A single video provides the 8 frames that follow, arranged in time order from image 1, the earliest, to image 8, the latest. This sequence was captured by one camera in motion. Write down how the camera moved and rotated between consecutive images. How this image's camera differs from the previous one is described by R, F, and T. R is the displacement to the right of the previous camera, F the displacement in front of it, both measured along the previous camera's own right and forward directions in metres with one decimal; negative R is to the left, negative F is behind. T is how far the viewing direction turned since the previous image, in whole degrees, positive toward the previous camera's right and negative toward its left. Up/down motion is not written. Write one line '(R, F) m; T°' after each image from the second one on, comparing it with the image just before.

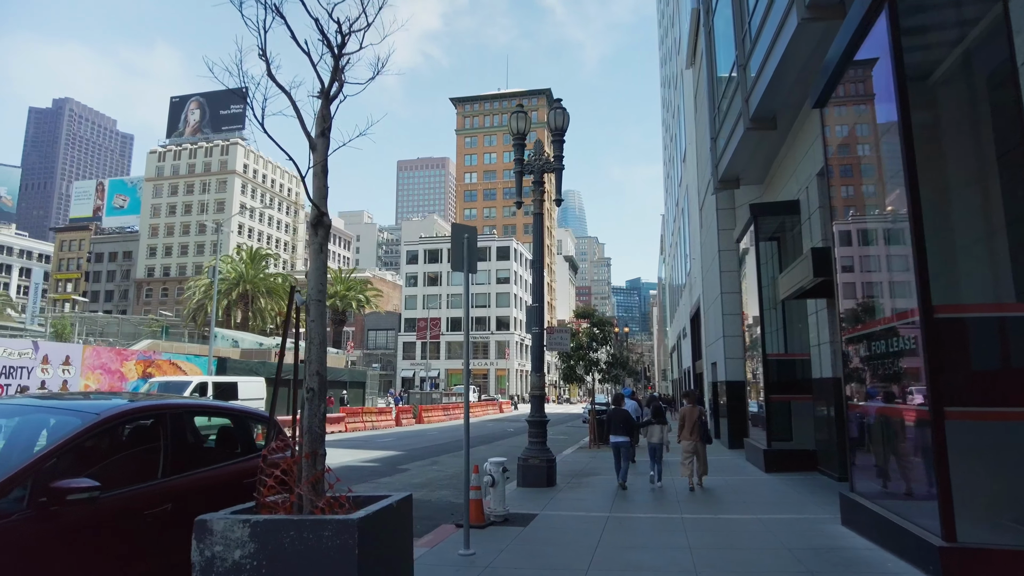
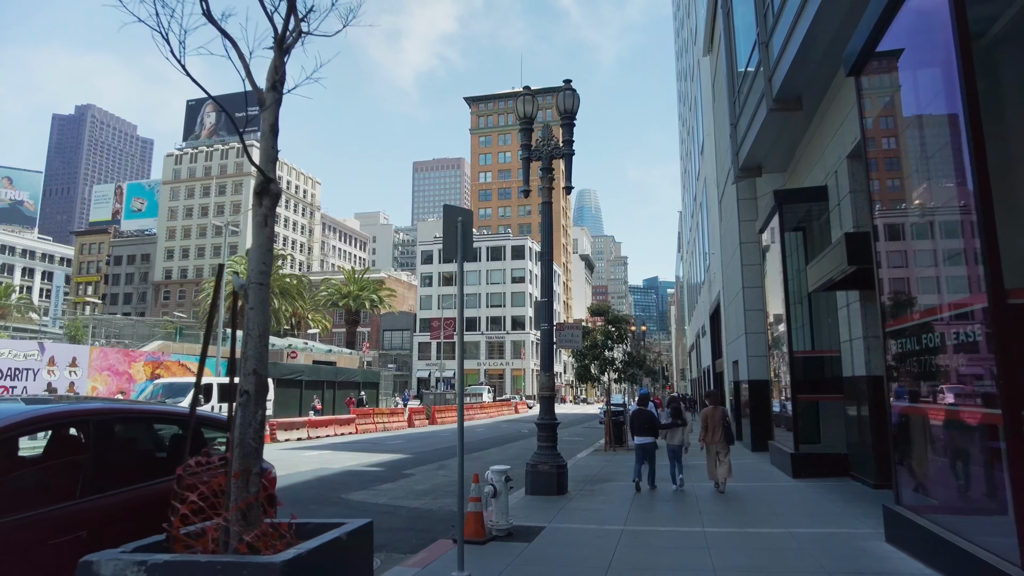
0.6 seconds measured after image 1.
(+0.2, +0.8) m; -1°
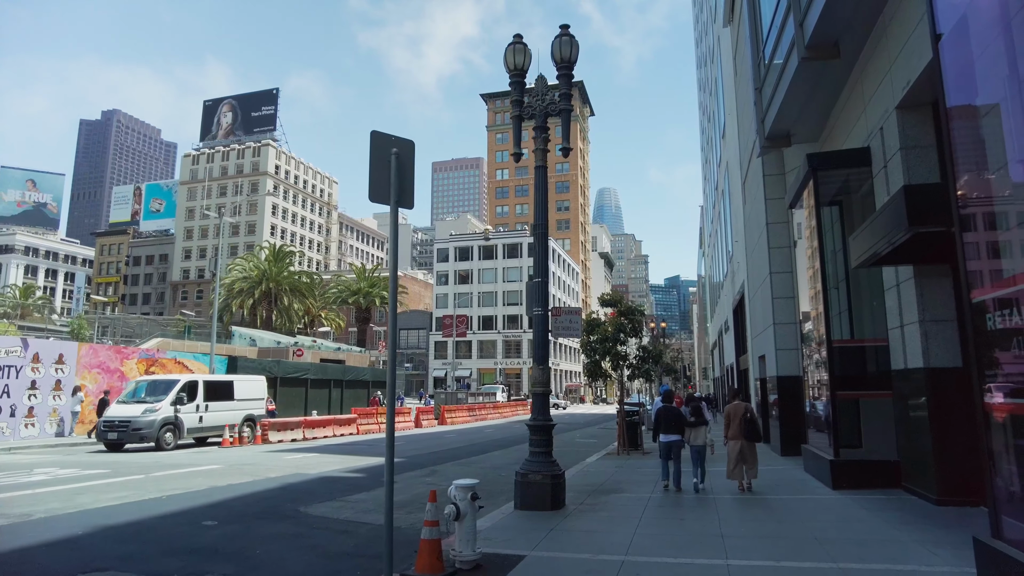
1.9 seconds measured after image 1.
(+0.5, +1.7) m; -2°
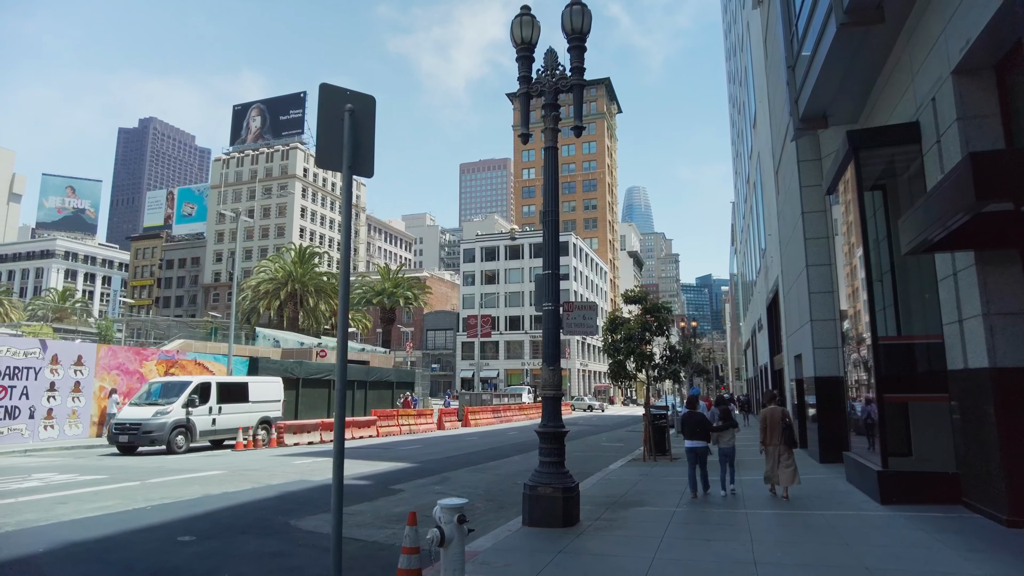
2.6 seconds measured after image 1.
(+0.3, +0.9) m; -3°
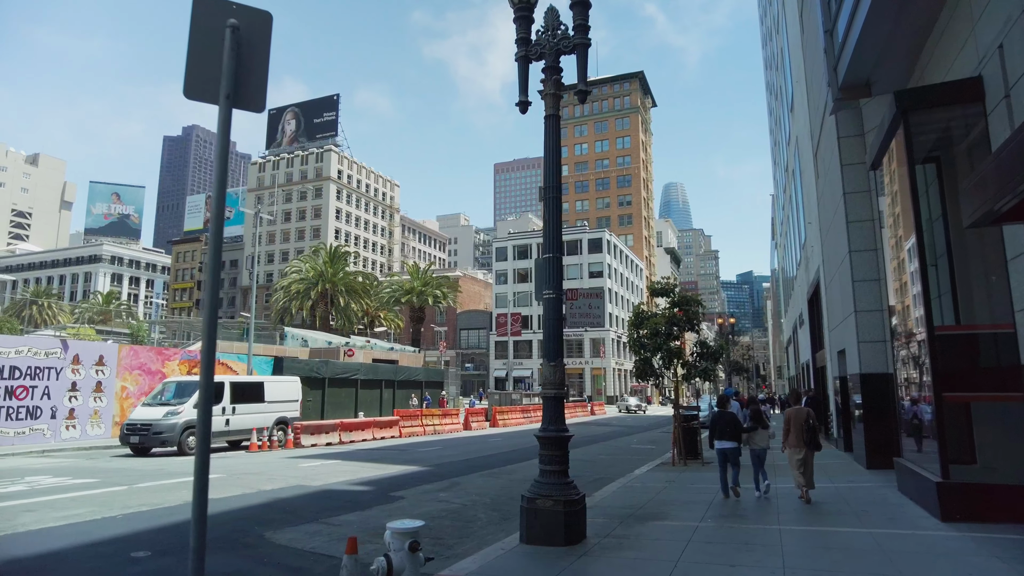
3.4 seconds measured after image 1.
(+0.5, +1.0) m; -3°
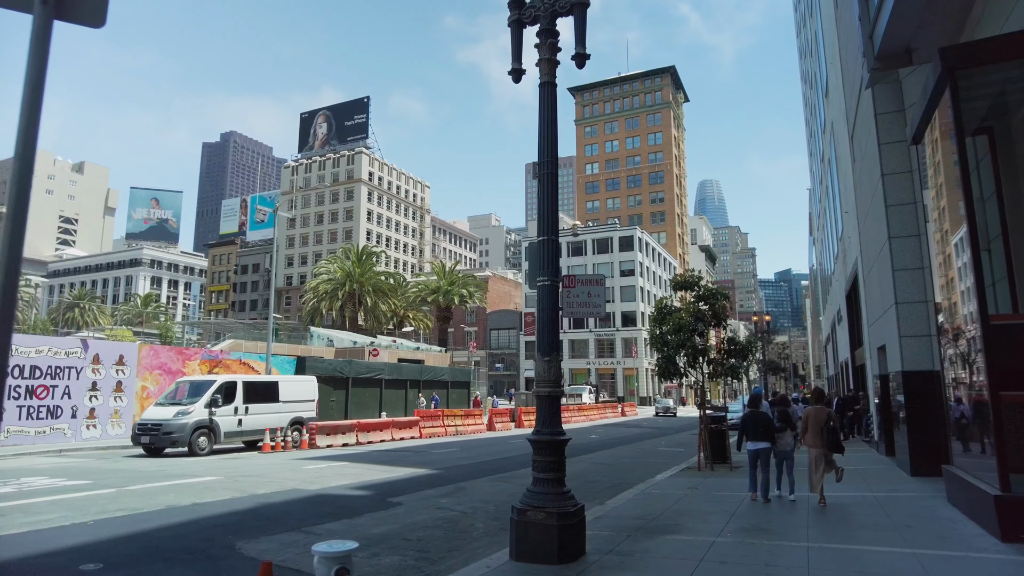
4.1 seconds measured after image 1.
(+0.5, +0.8) m; -3°
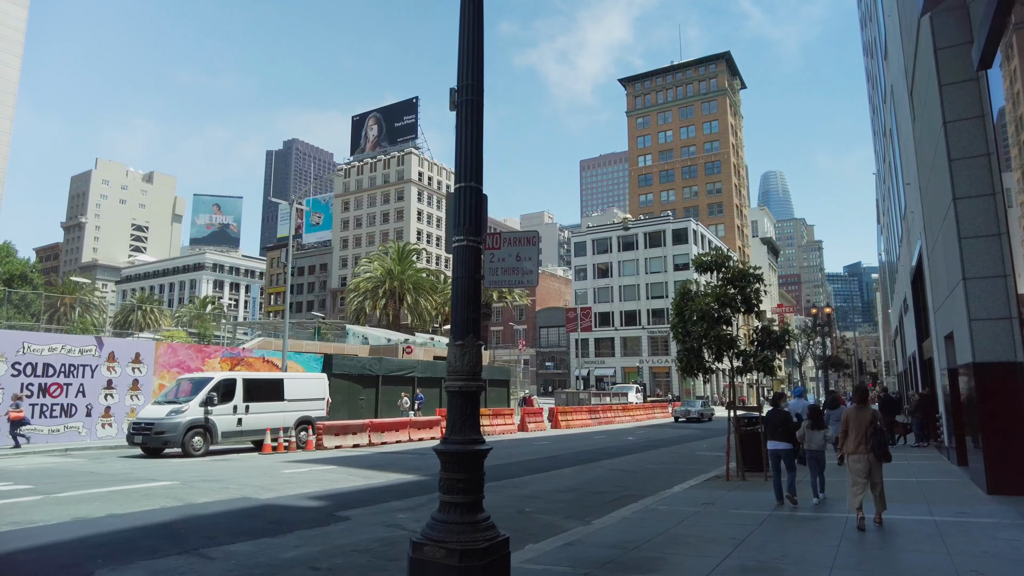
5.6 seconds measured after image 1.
(+1.3, +1.8) m; -5°
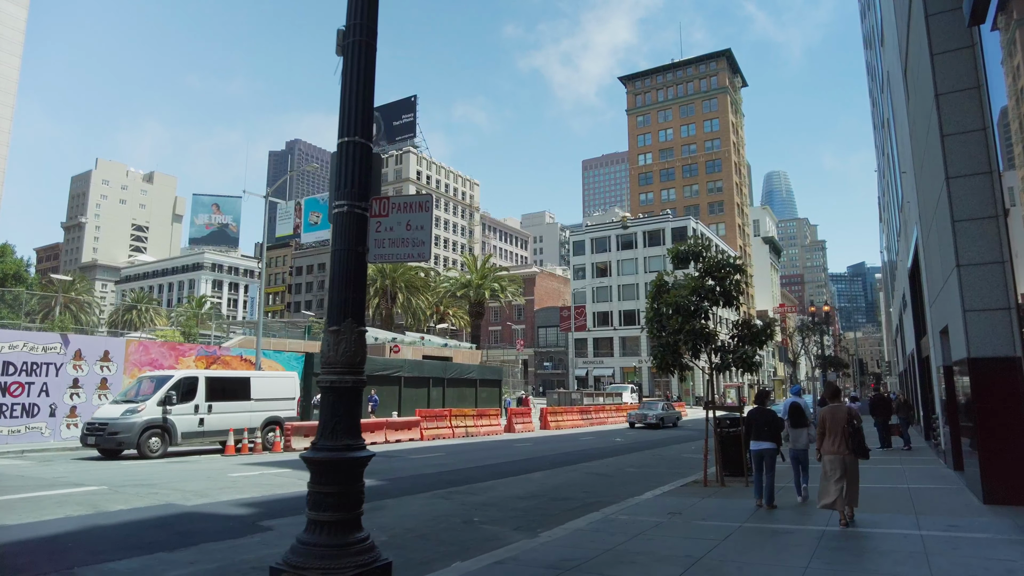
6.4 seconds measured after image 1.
(+0.8, +0.9) m; 0°
